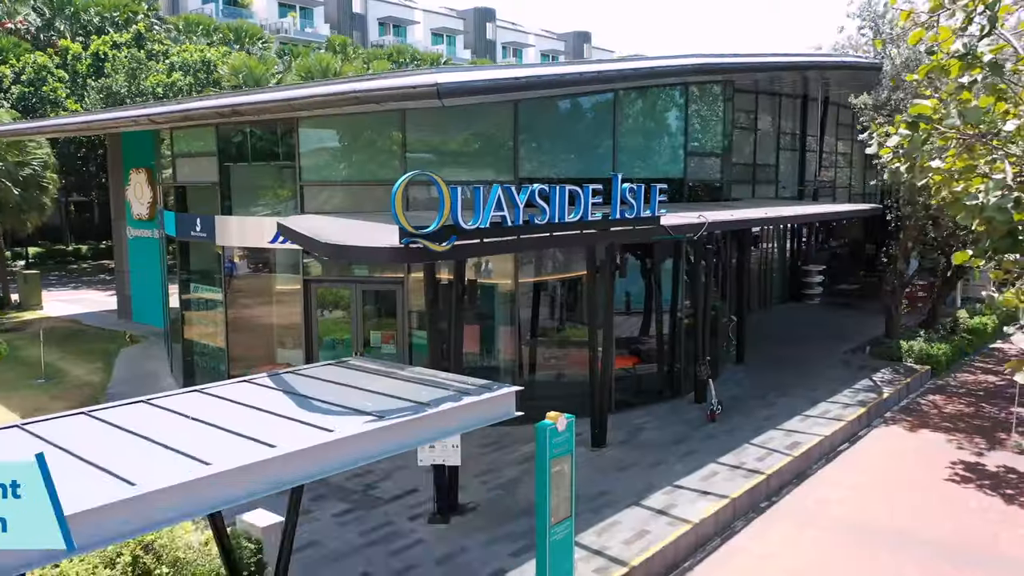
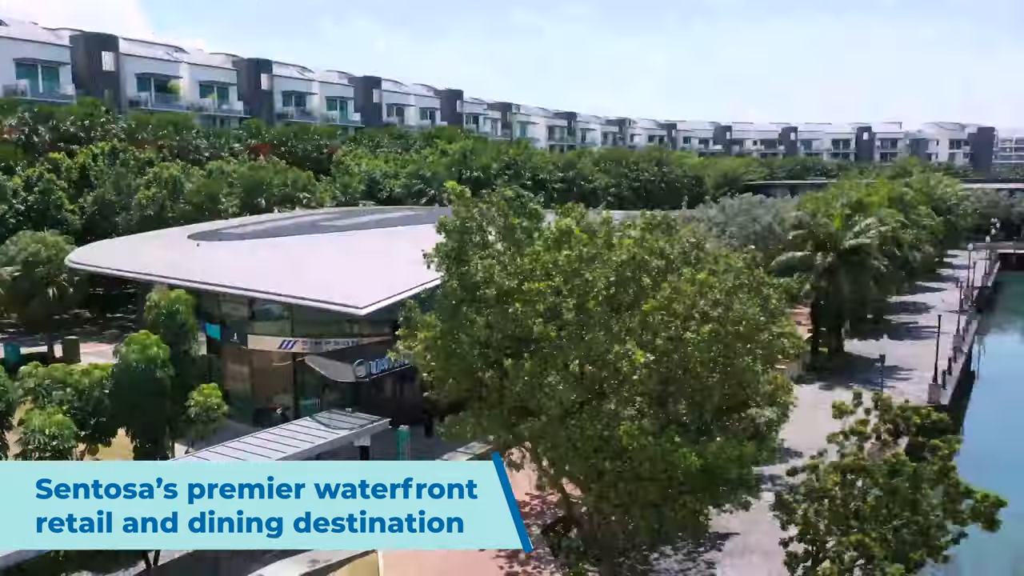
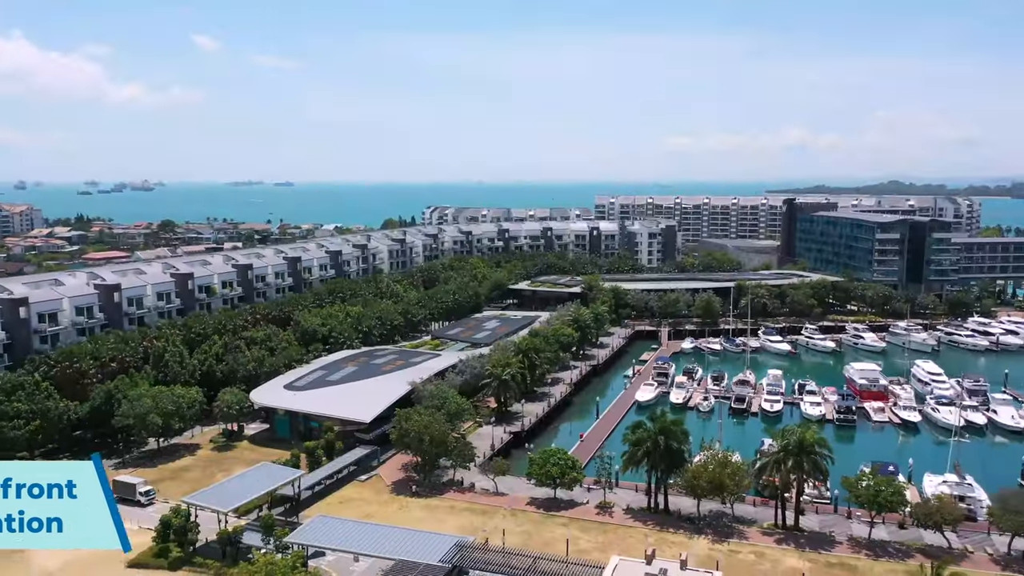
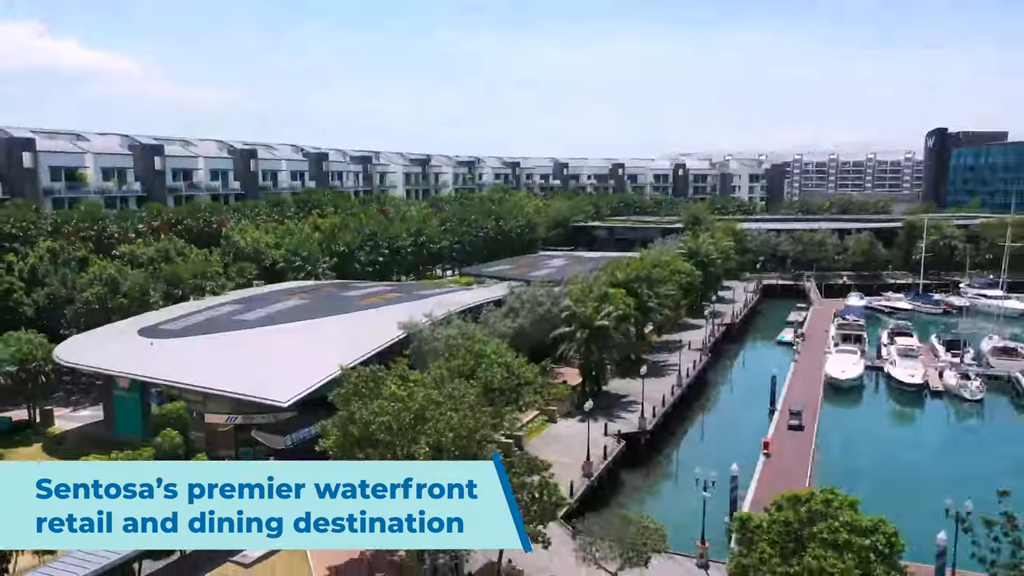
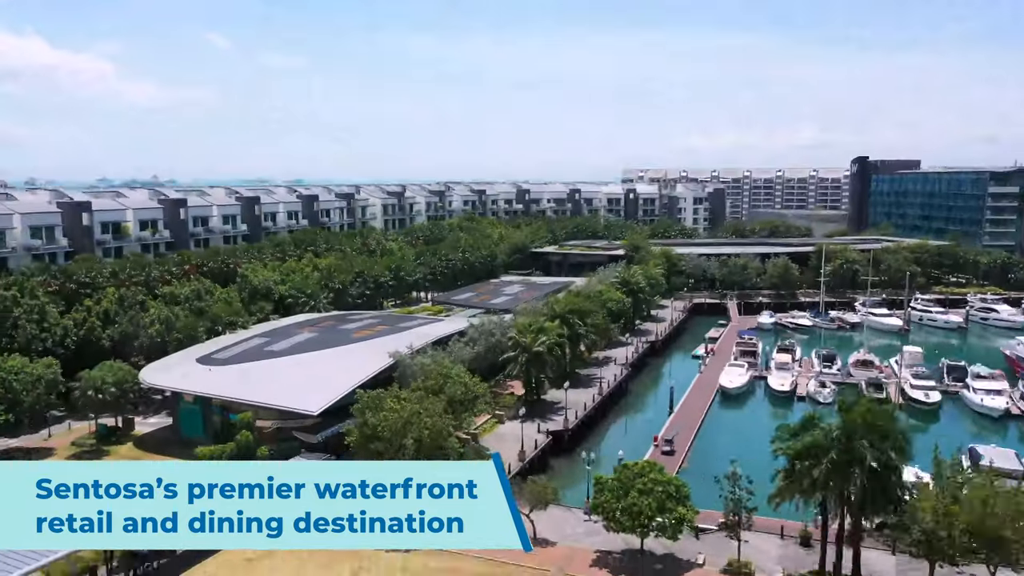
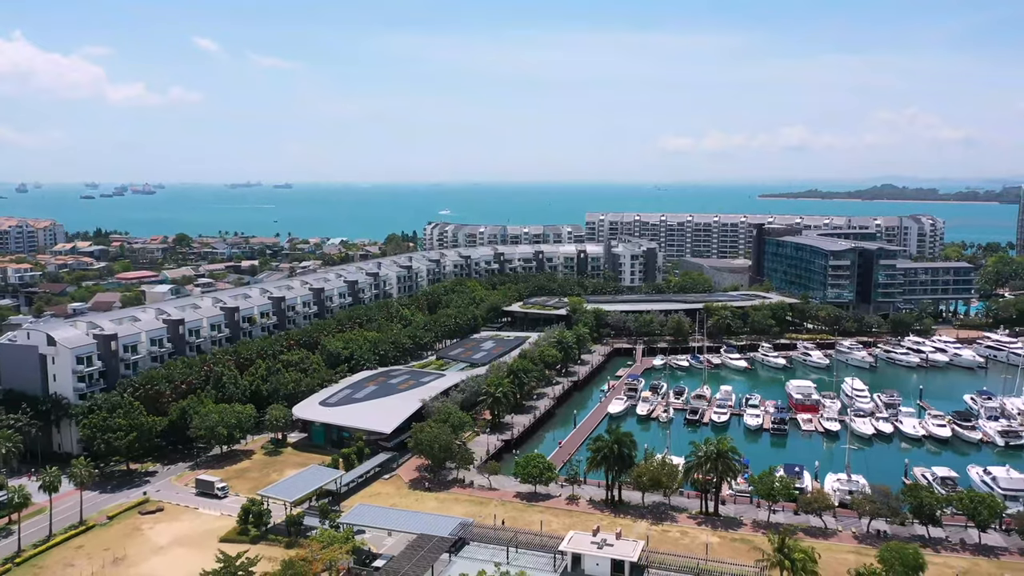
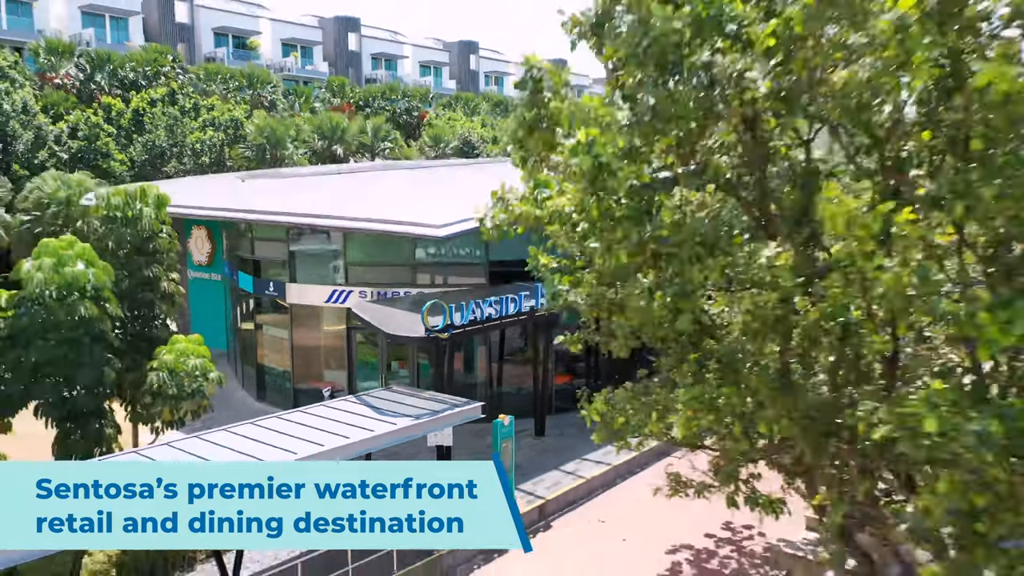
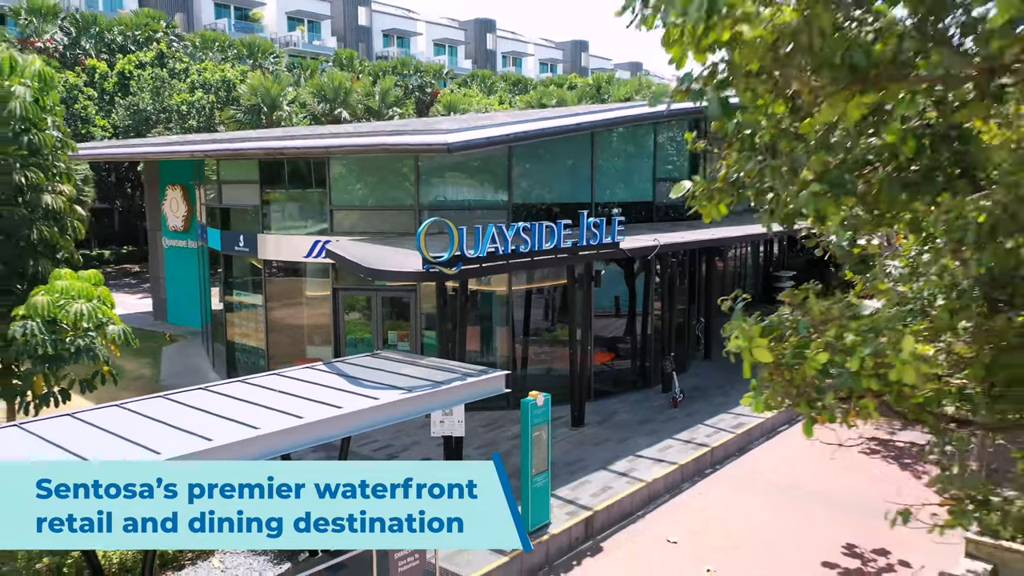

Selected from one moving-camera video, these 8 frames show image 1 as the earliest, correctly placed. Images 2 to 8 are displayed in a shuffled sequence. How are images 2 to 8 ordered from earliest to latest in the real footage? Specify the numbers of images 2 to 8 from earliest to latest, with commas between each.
8, 7, 2, 4, 5, 3, 6
